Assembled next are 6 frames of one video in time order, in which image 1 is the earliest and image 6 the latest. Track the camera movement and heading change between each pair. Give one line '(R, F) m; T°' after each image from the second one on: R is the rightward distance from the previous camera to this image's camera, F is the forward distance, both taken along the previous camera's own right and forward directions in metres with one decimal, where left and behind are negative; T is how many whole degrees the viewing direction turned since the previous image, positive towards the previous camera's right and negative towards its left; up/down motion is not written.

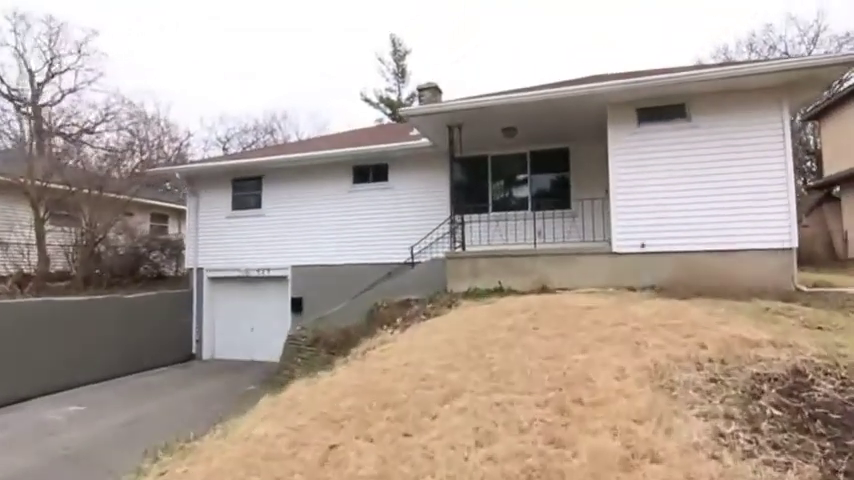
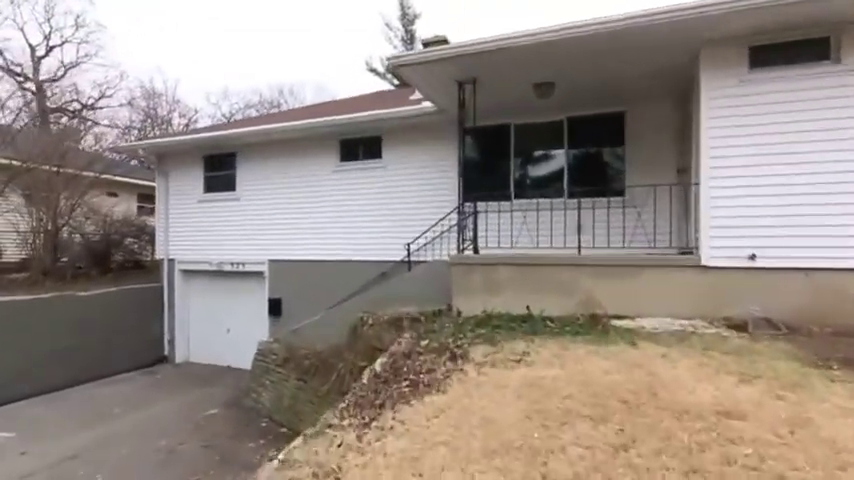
(+0.3, +2.9) m; -2°
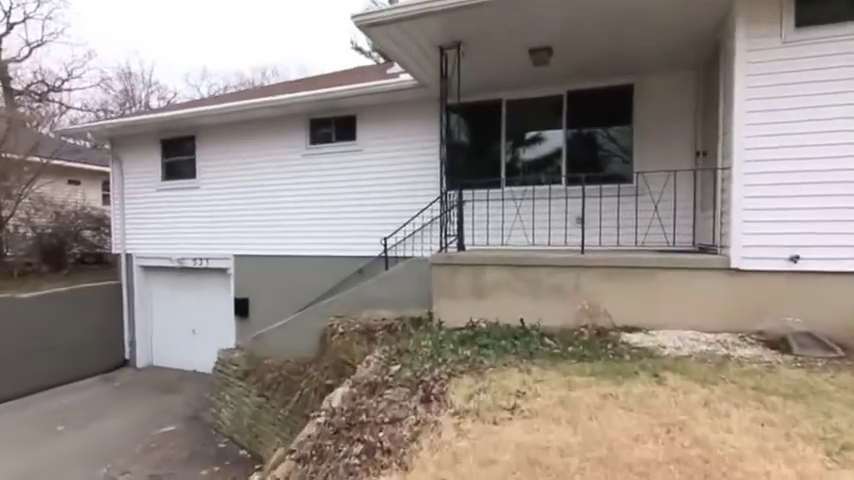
(+0.2, +1.2) m; +1°
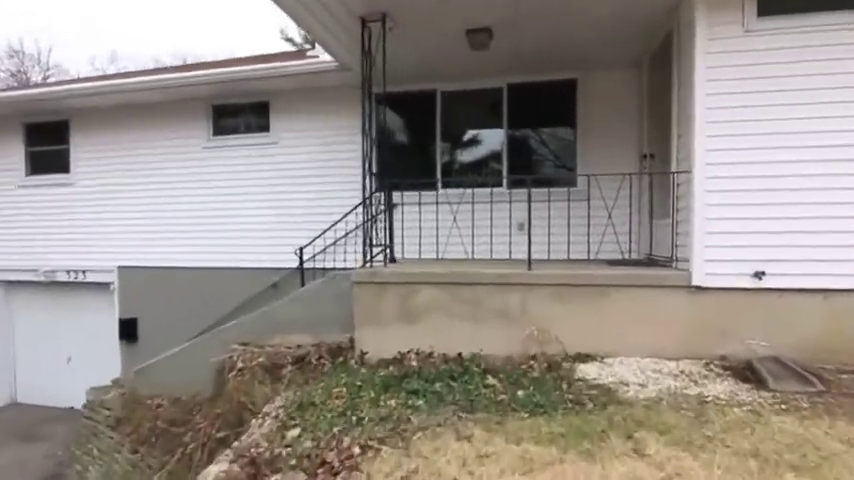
(+0.3, +1.1) m; +8°
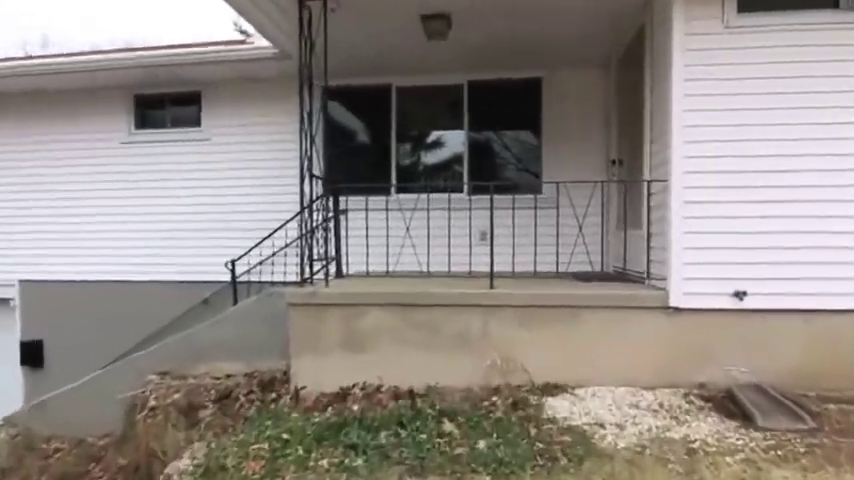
(+0.2, +0.7) m; +5°
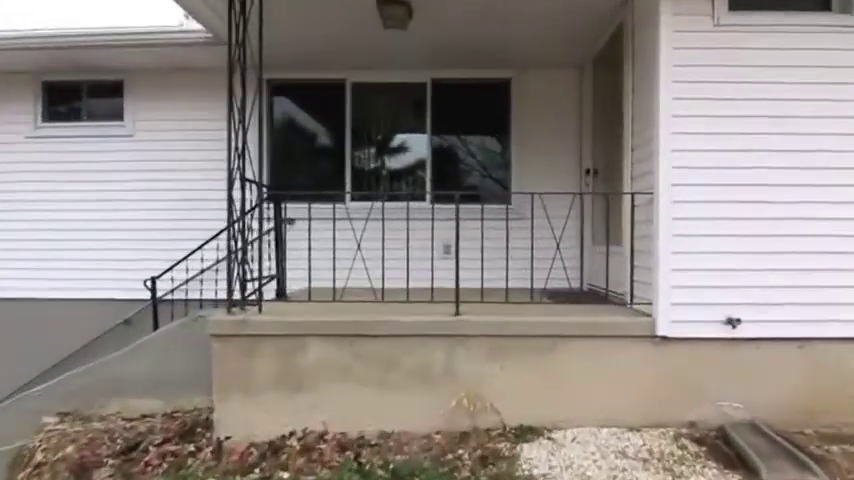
(+0.1, +0.7) m; +5°
